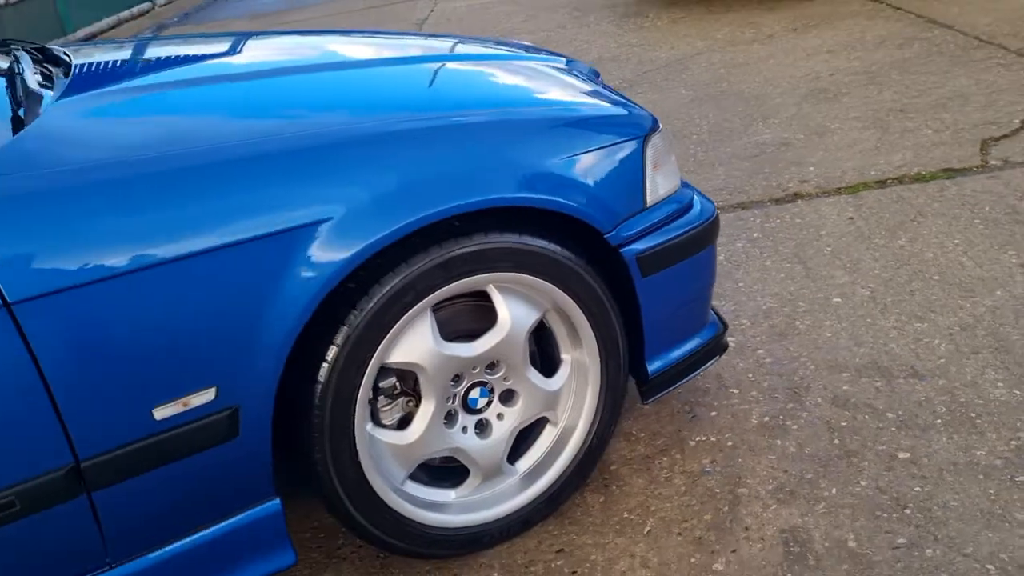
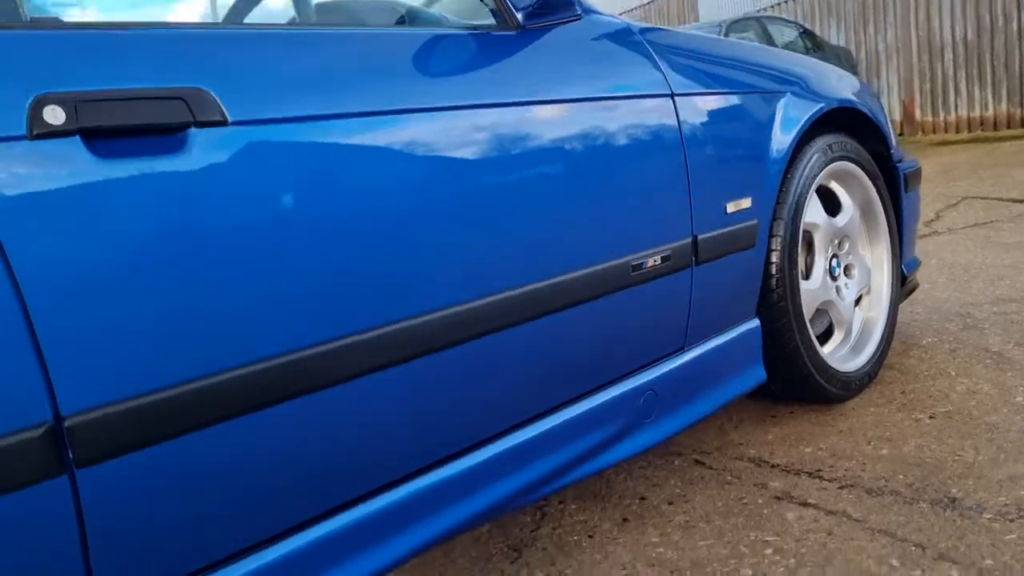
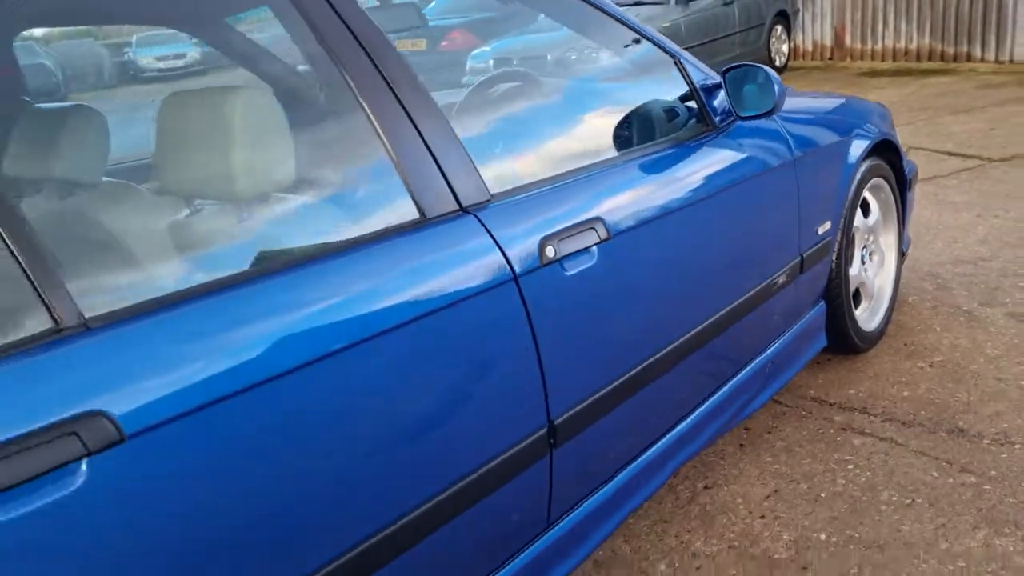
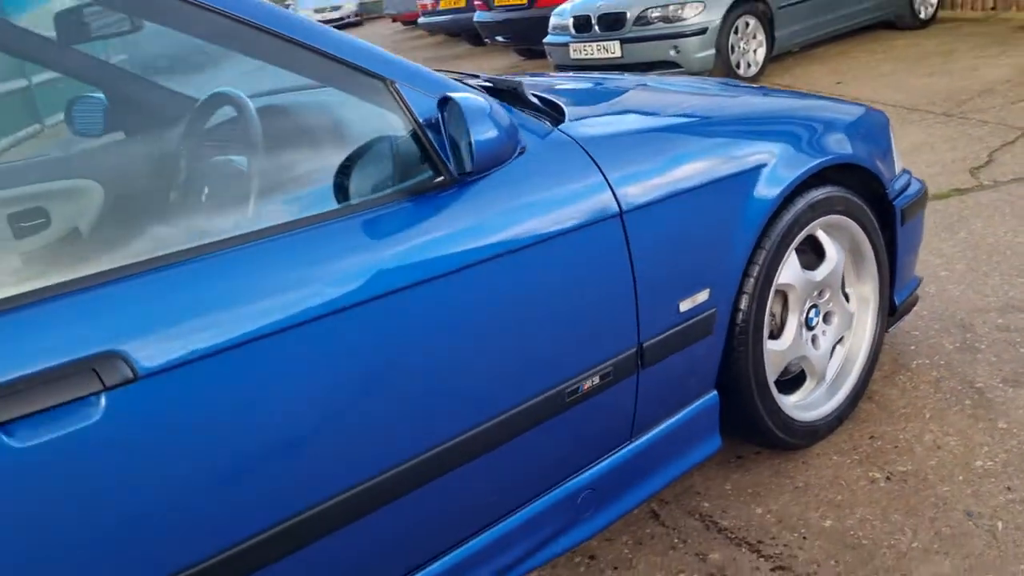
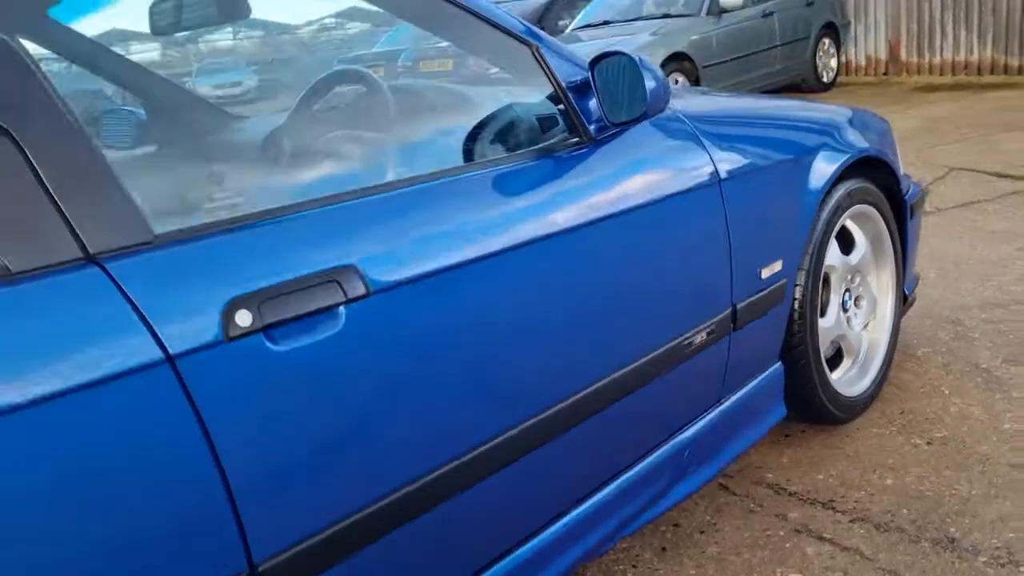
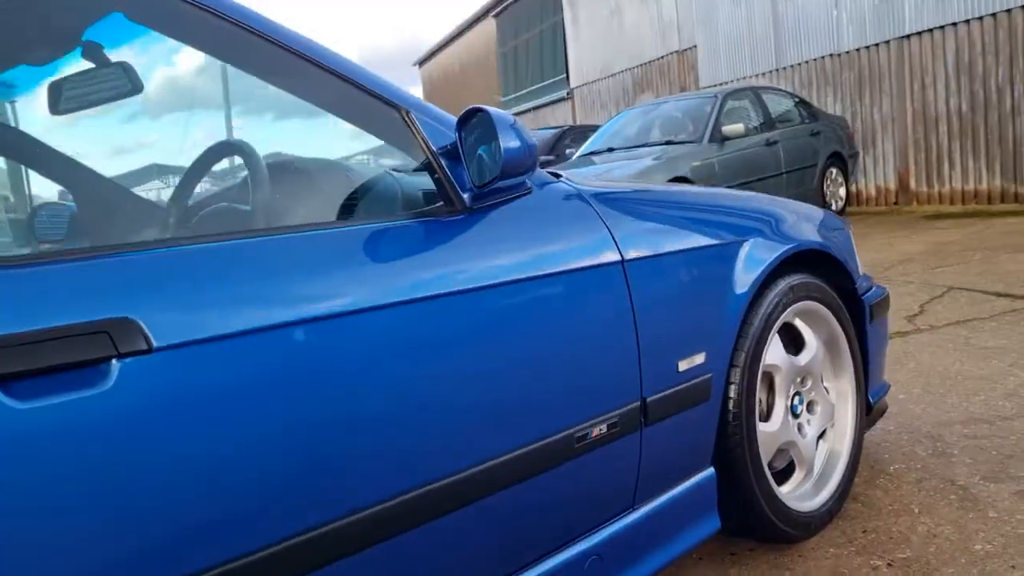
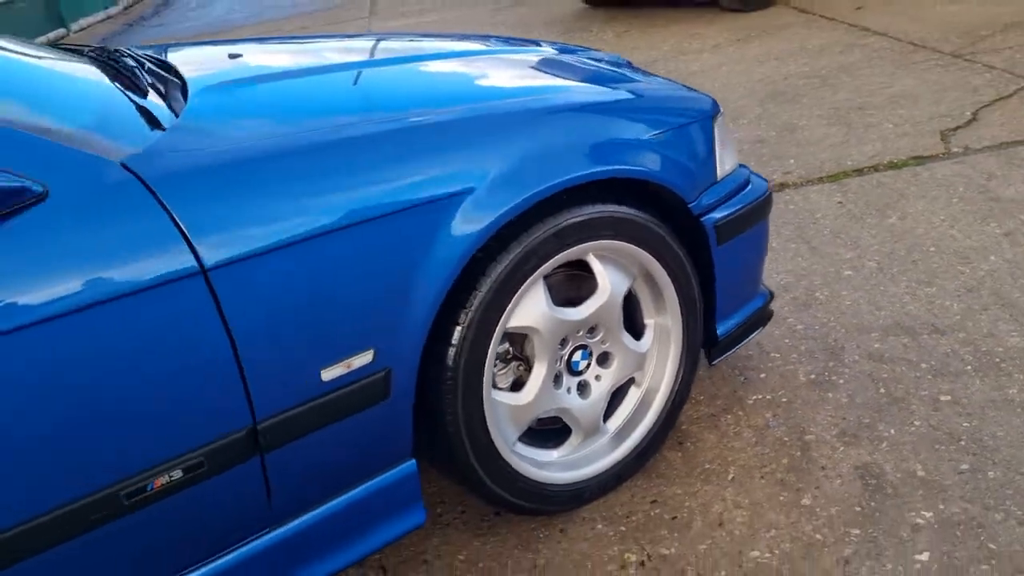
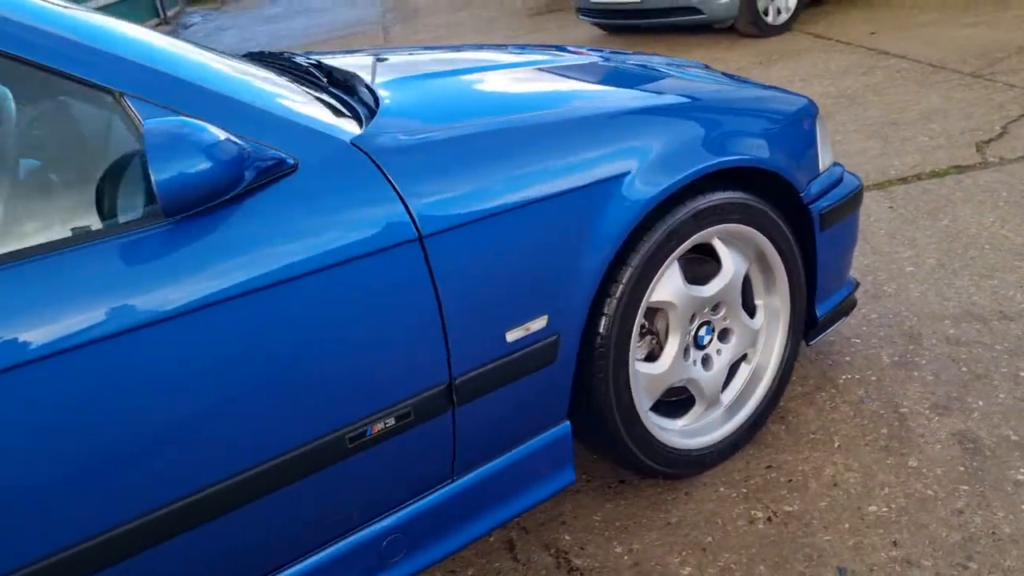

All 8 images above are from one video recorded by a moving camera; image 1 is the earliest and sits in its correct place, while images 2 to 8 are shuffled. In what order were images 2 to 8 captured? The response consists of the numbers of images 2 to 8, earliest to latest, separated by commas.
7, 8, 4, 6, 2, 5, 3
